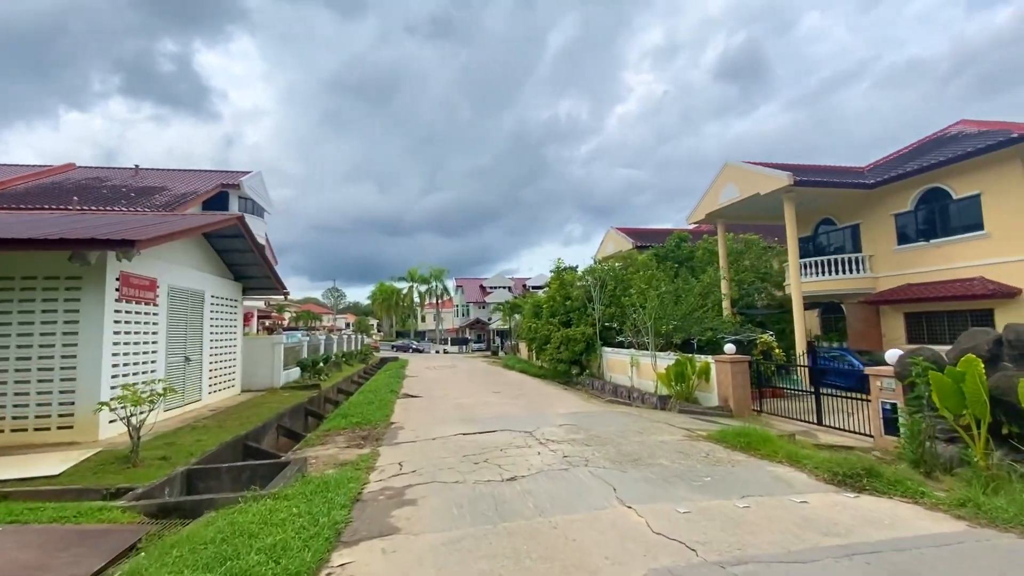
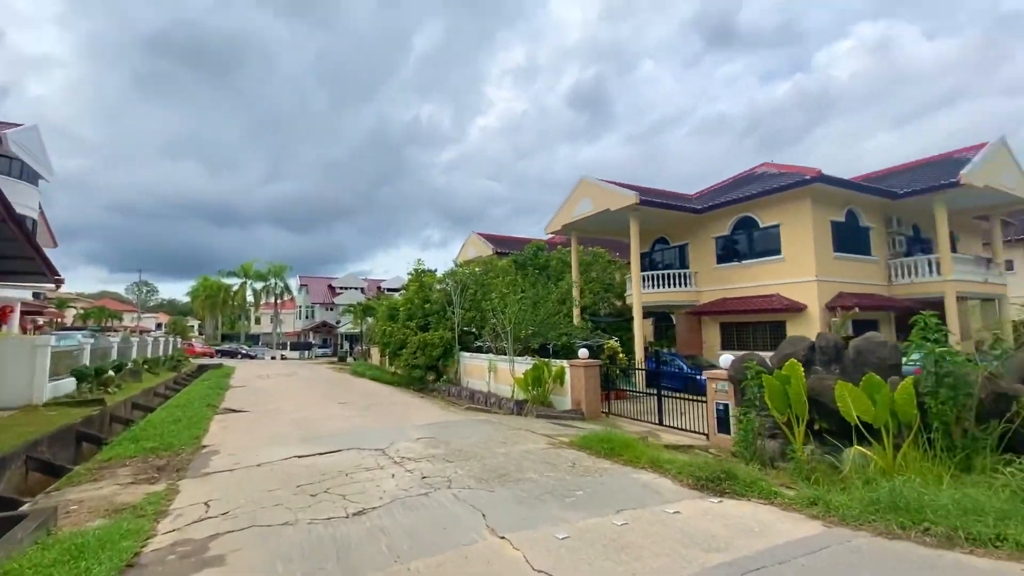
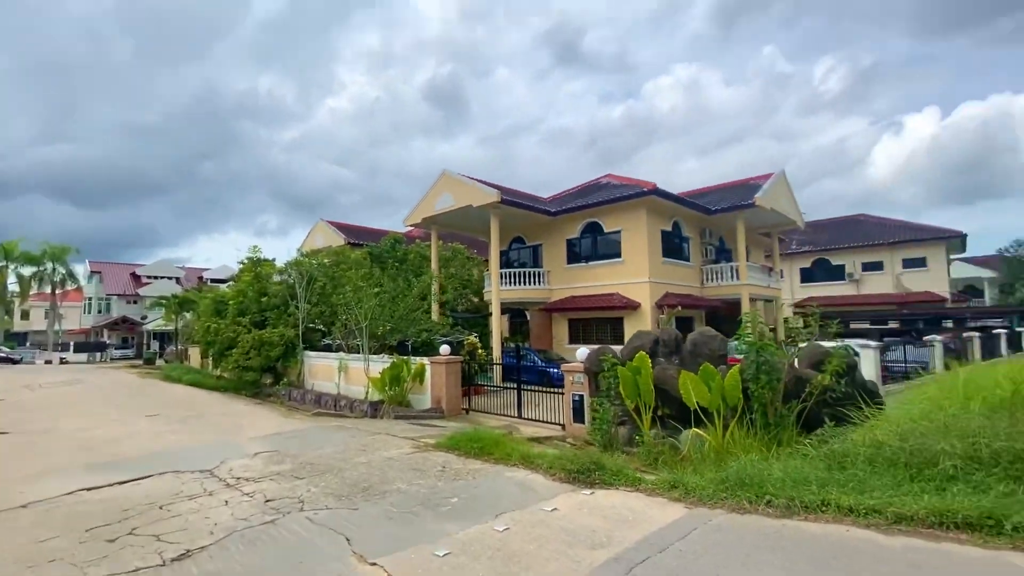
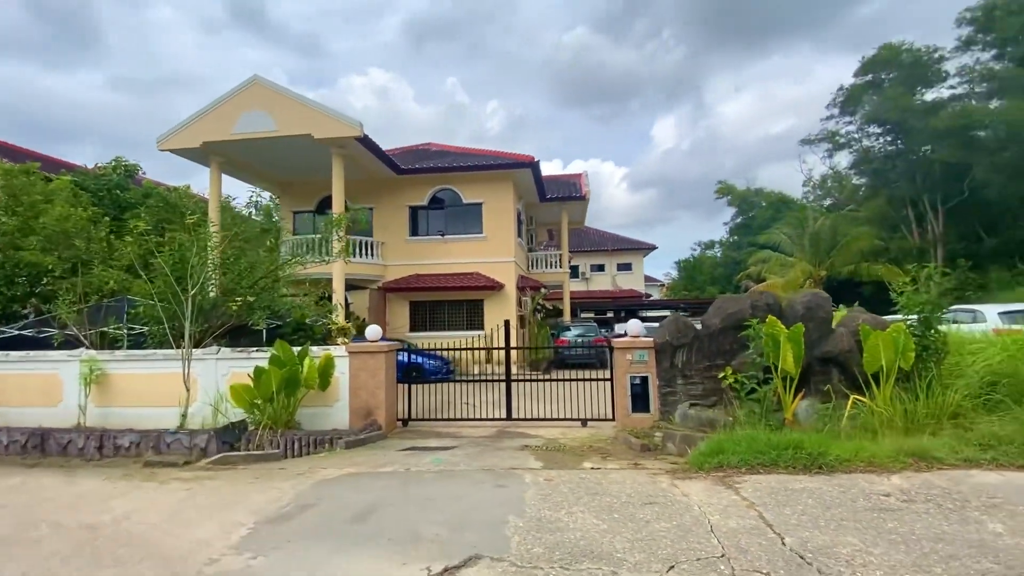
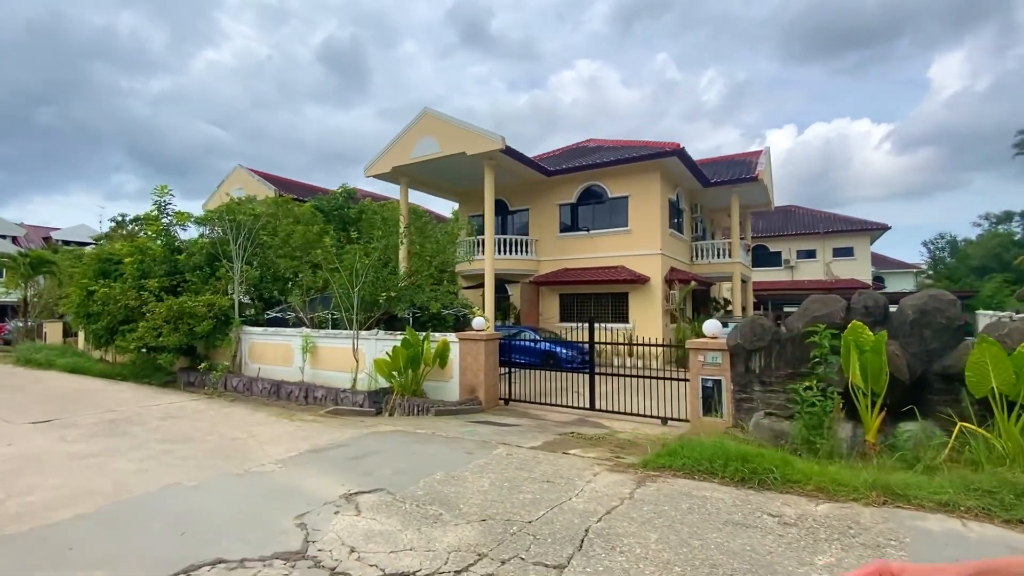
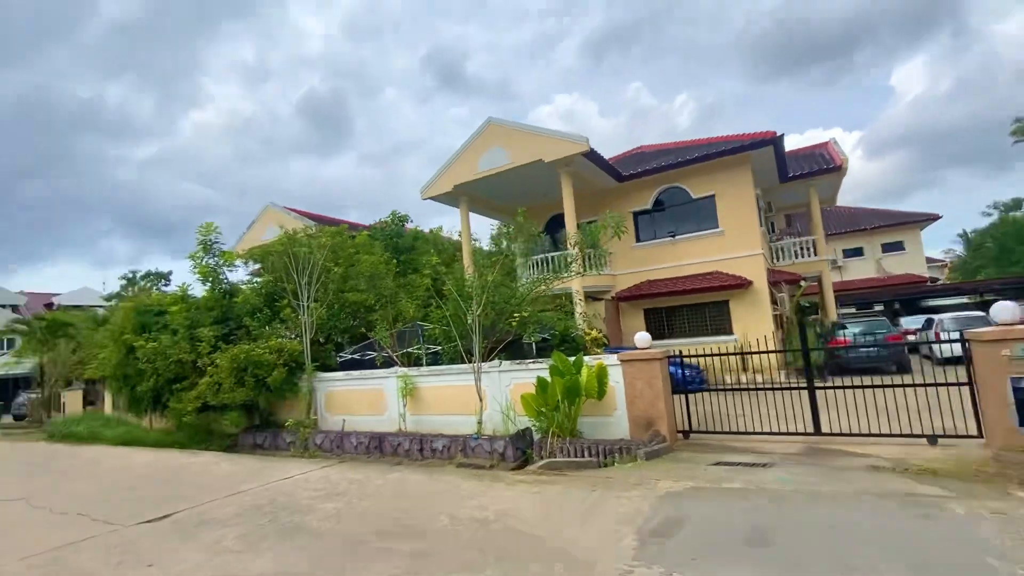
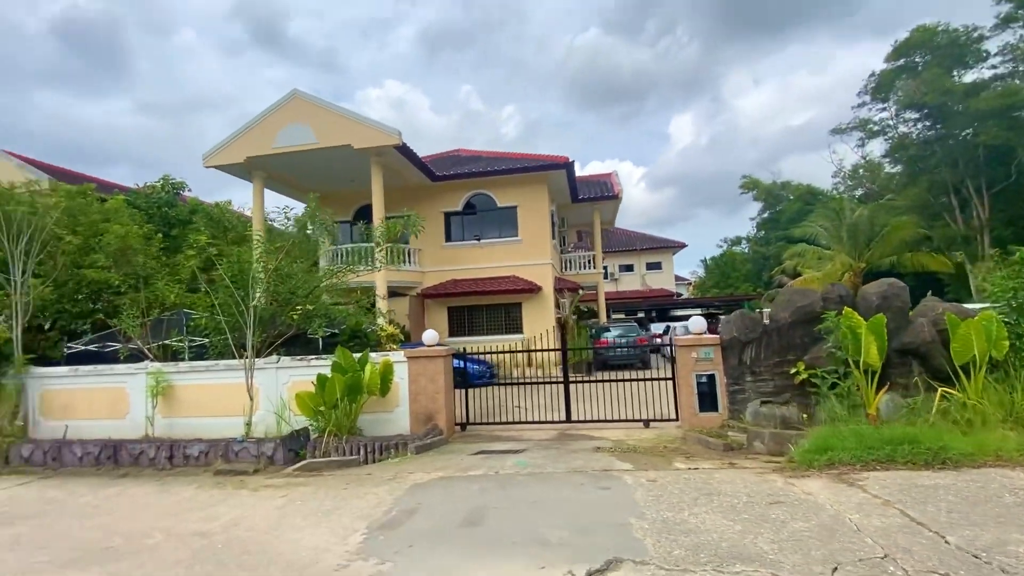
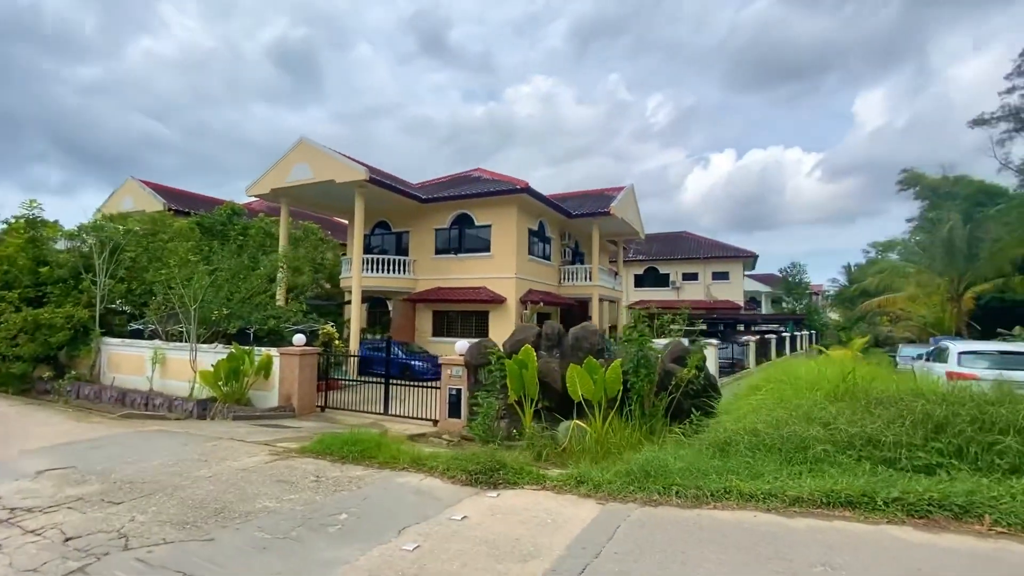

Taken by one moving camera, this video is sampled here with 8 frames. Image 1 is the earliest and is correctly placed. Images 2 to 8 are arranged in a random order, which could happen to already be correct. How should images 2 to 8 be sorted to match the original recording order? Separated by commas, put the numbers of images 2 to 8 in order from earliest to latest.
2, 3, 8, 5, 4, 7, 6
